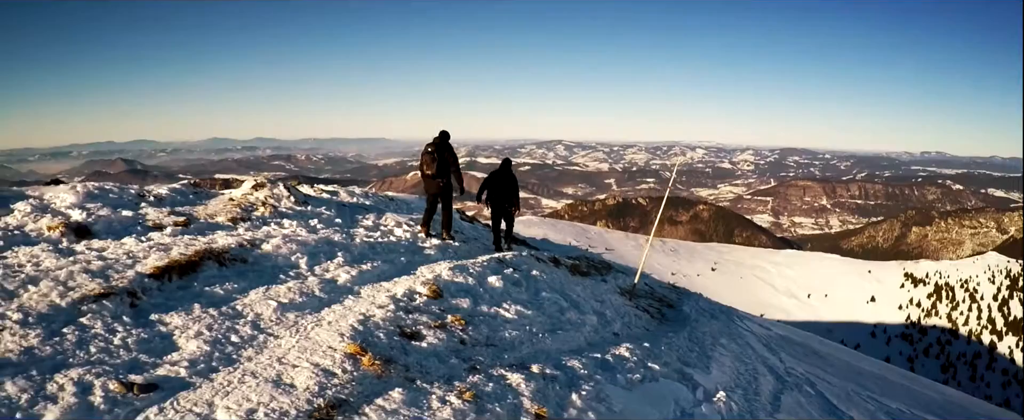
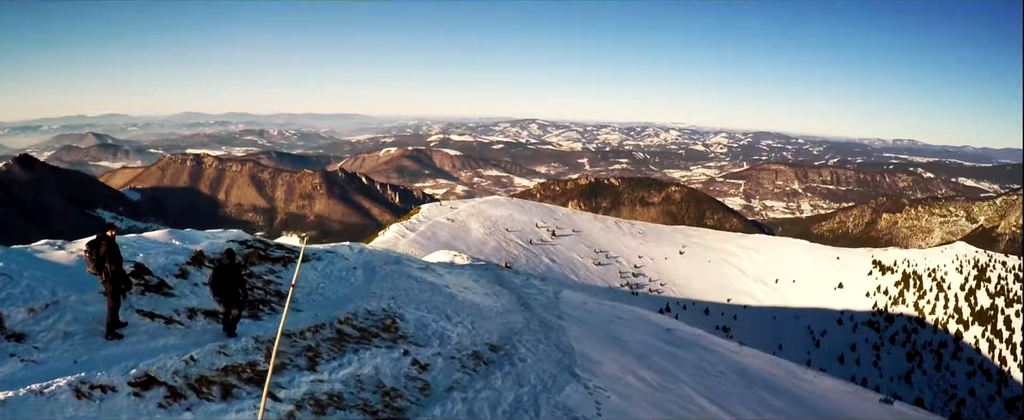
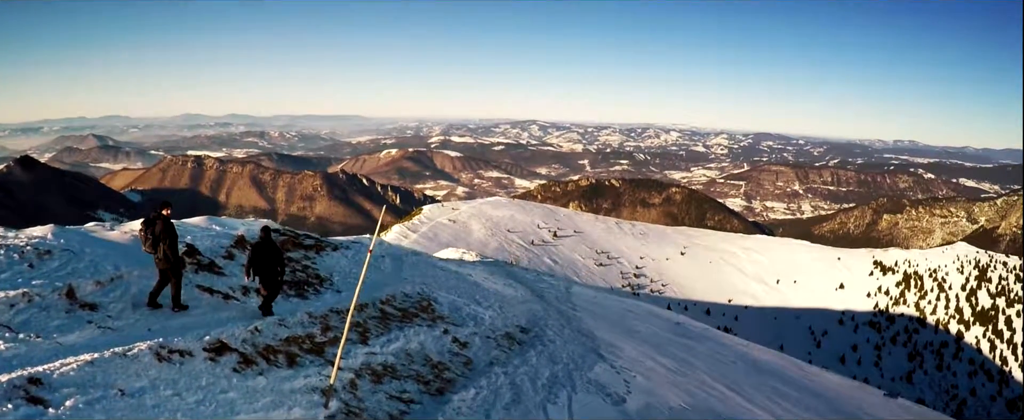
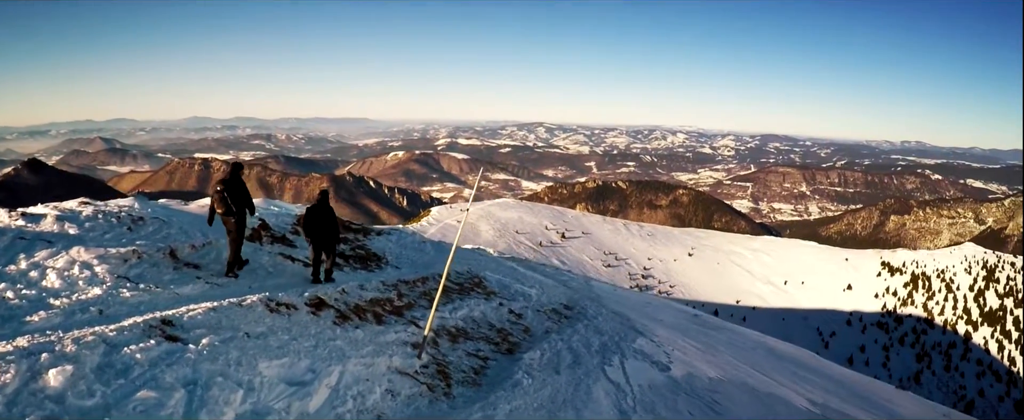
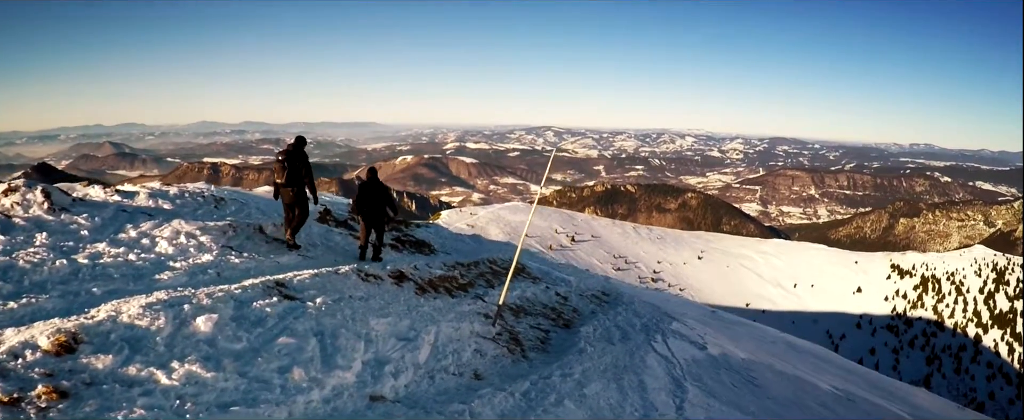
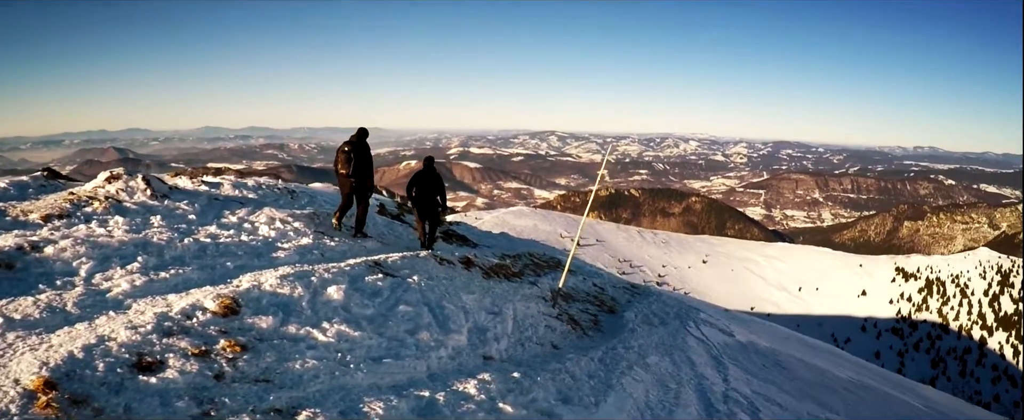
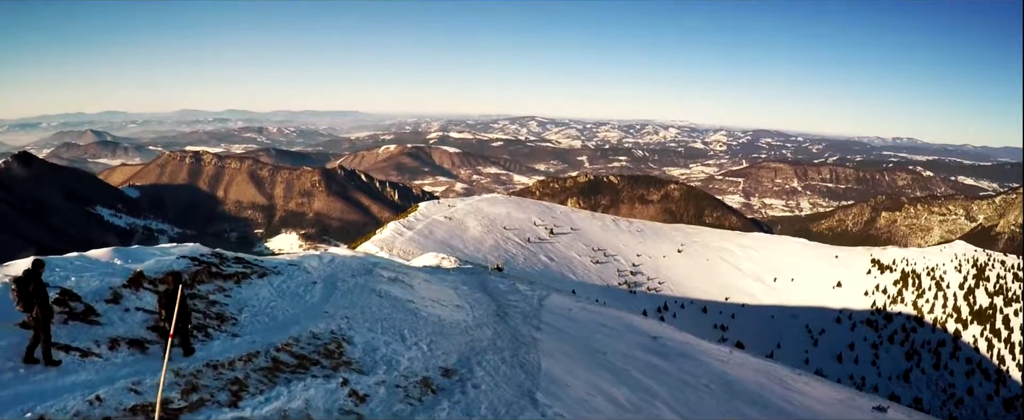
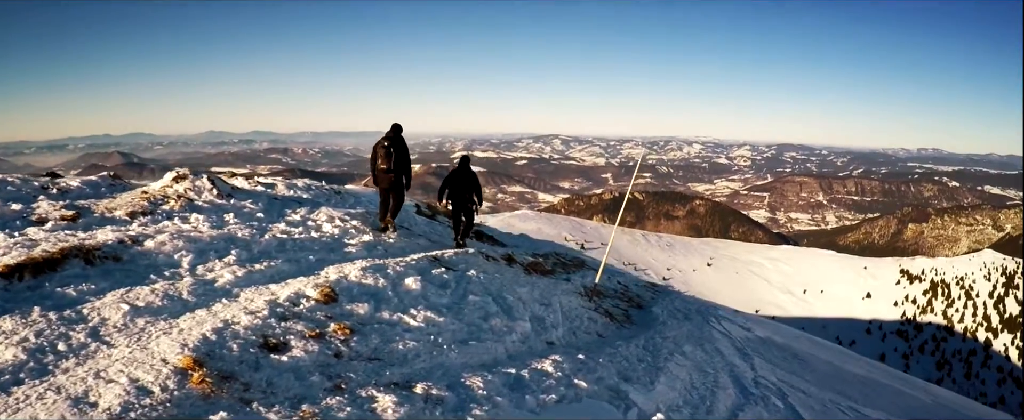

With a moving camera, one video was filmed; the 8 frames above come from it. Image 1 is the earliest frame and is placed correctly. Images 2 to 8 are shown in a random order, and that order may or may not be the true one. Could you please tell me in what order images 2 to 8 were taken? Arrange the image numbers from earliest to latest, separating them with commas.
8, 6, 5, 4, 3, 2, 7
